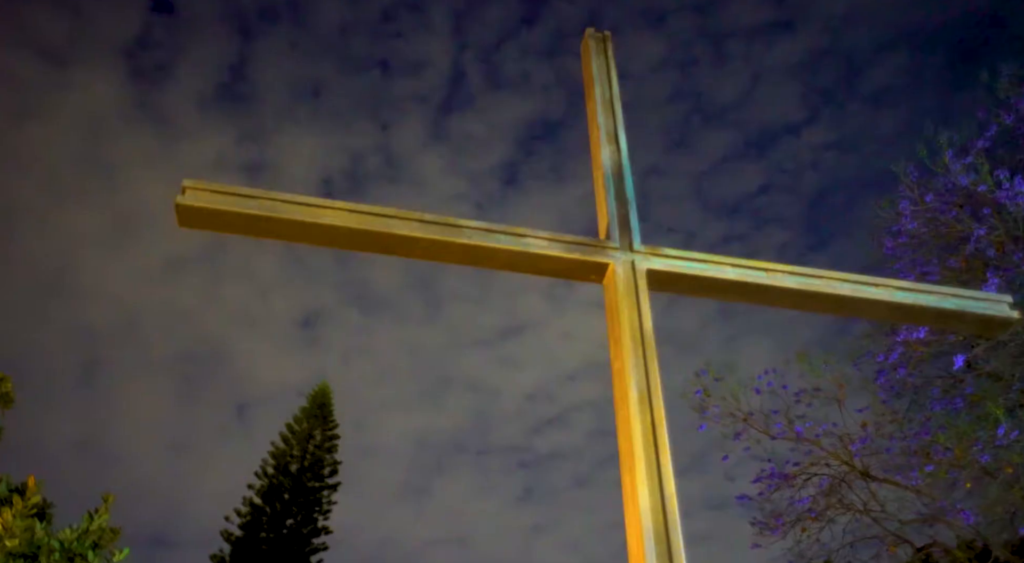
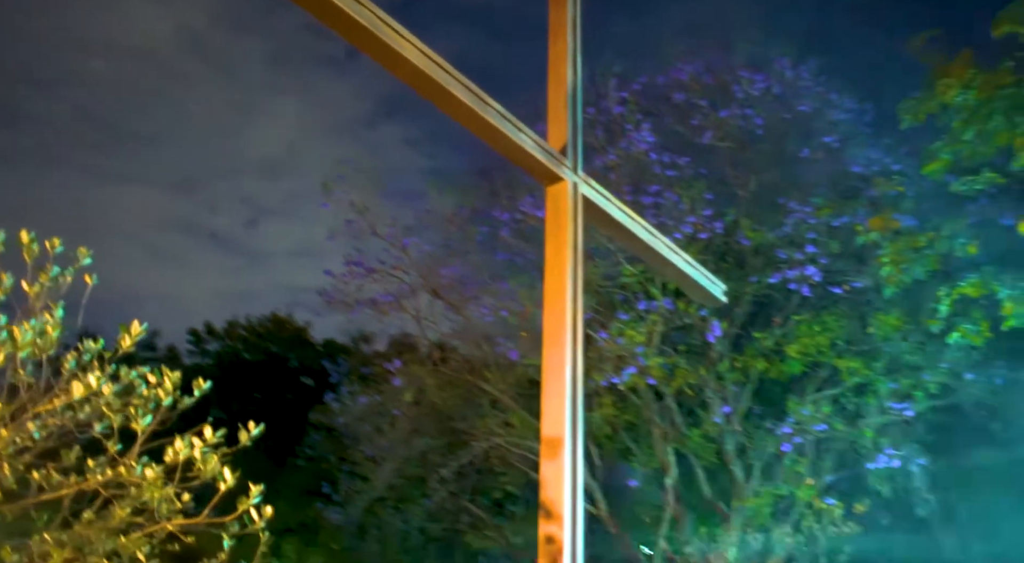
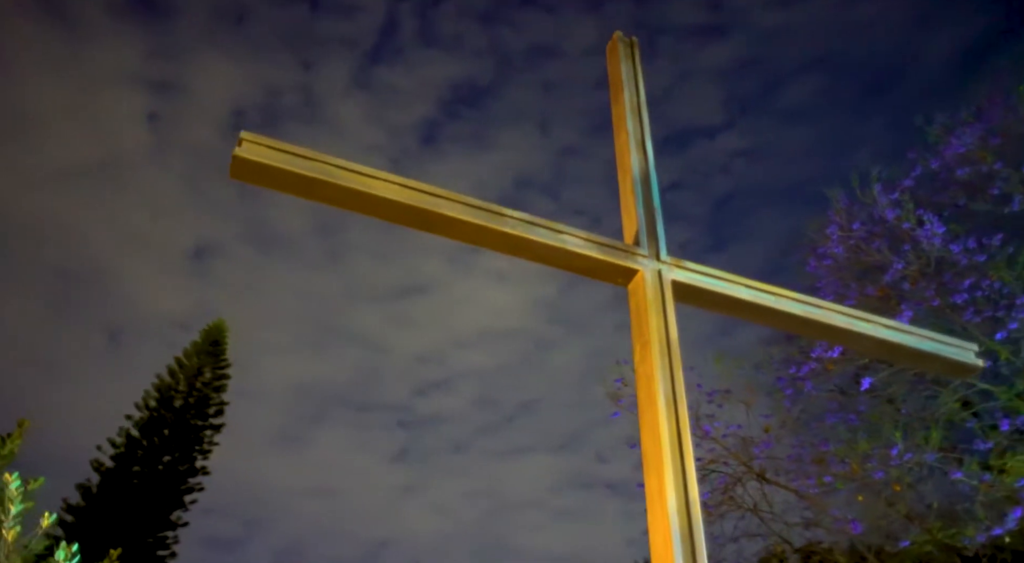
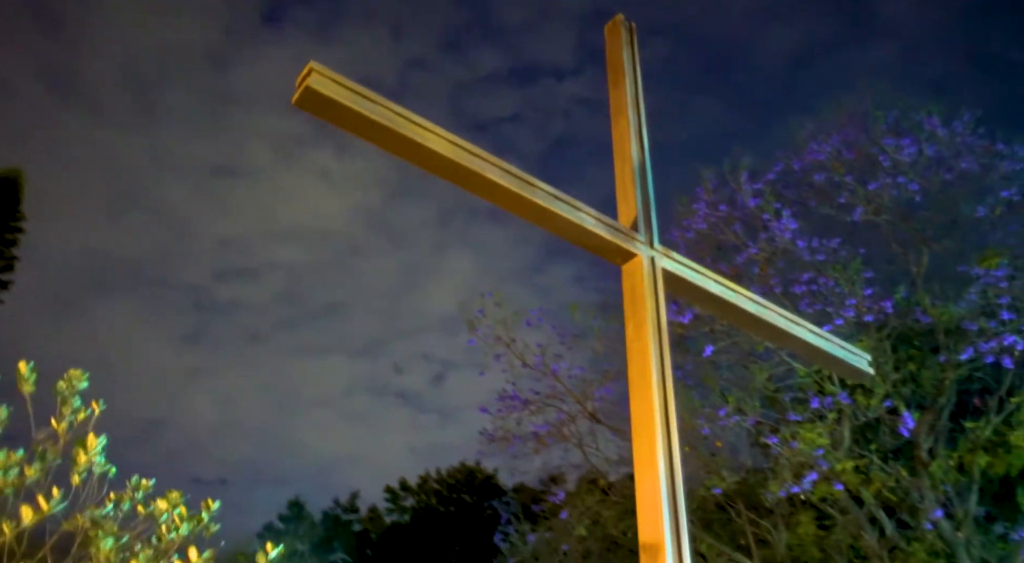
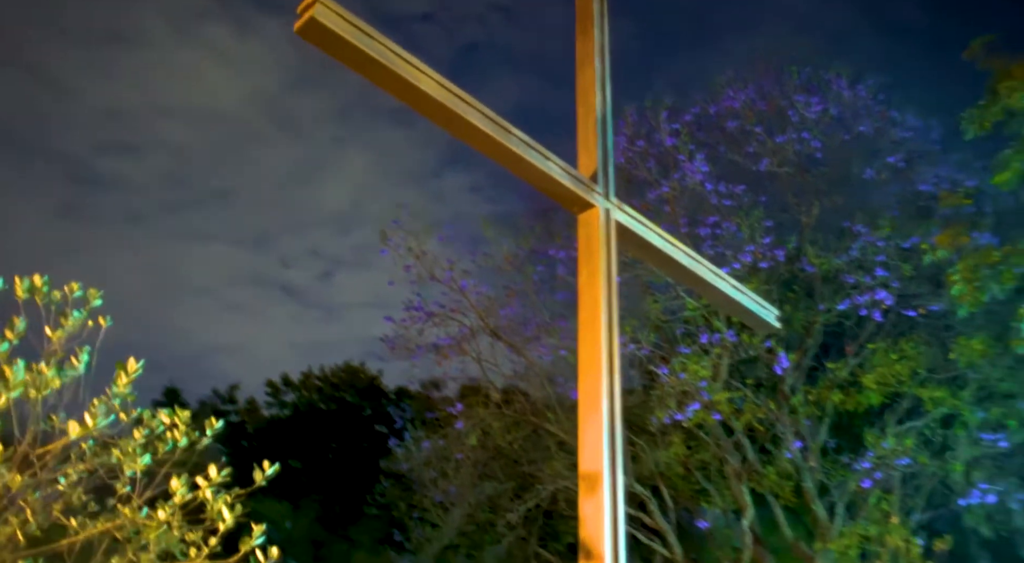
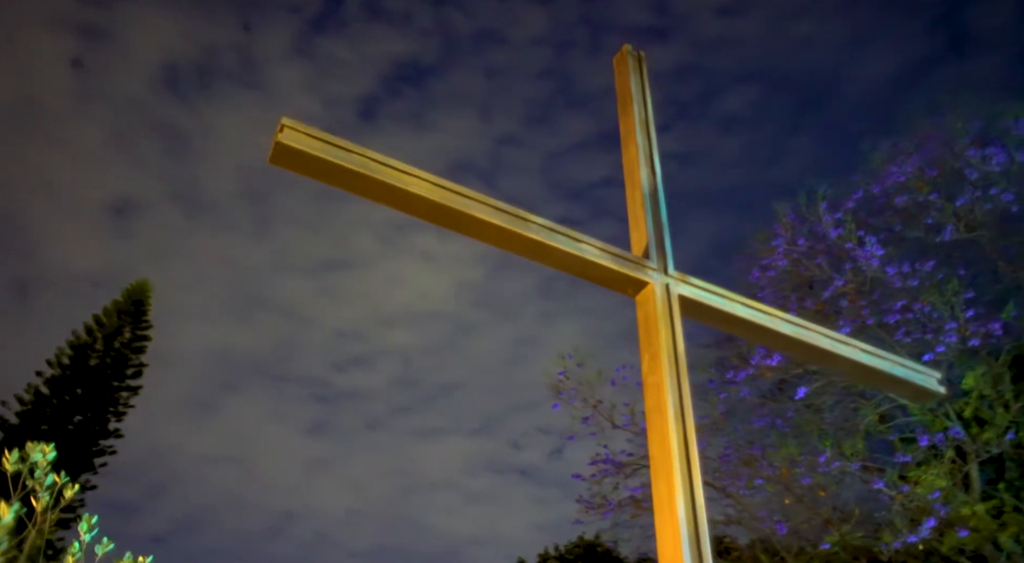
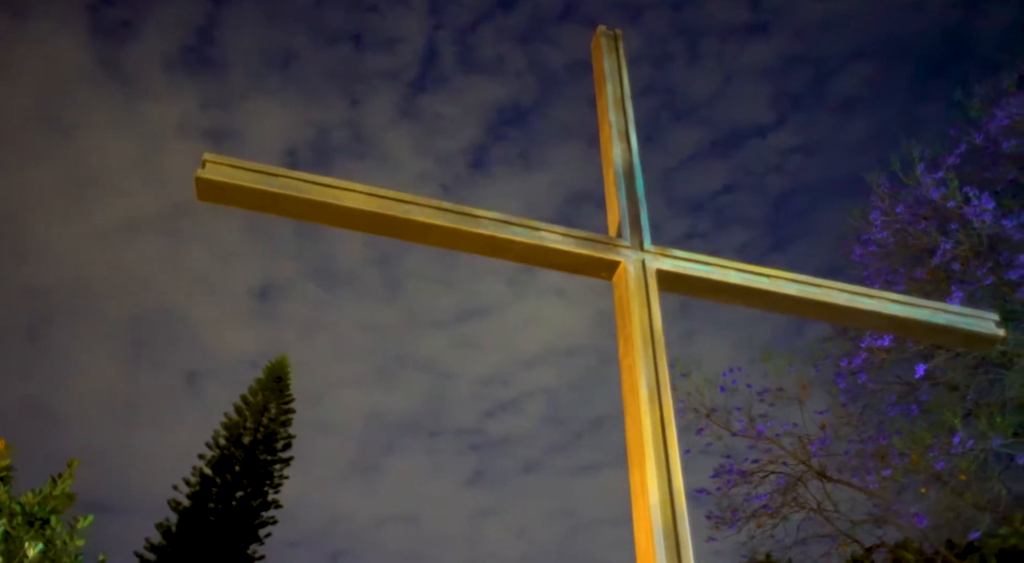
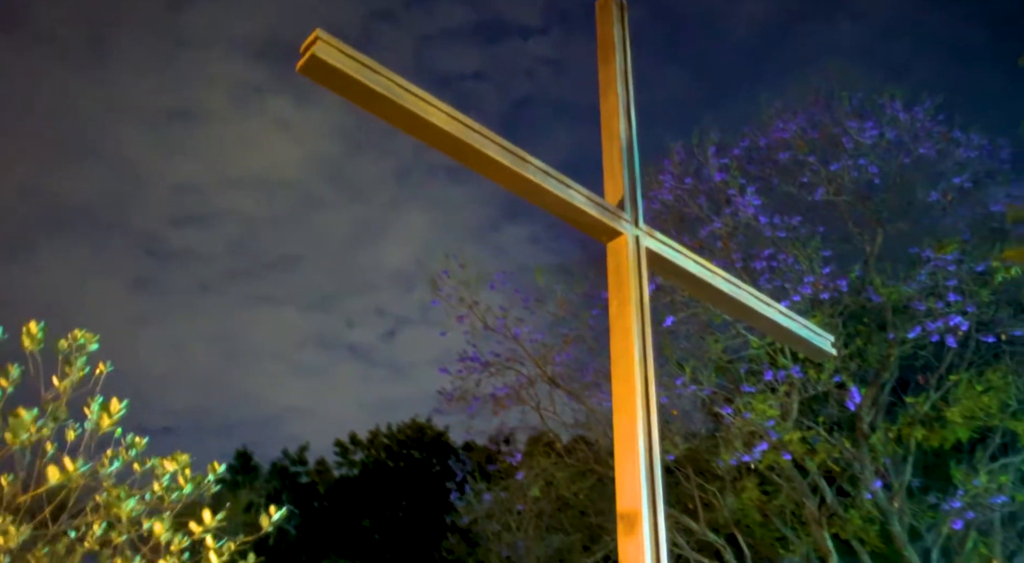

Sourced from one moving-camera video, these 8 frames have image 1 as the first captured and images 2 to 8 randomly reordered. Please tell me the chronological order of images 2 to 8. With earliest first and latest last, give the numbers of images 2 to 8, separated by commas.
7, 3, 6, 4, 8, 5, 2
